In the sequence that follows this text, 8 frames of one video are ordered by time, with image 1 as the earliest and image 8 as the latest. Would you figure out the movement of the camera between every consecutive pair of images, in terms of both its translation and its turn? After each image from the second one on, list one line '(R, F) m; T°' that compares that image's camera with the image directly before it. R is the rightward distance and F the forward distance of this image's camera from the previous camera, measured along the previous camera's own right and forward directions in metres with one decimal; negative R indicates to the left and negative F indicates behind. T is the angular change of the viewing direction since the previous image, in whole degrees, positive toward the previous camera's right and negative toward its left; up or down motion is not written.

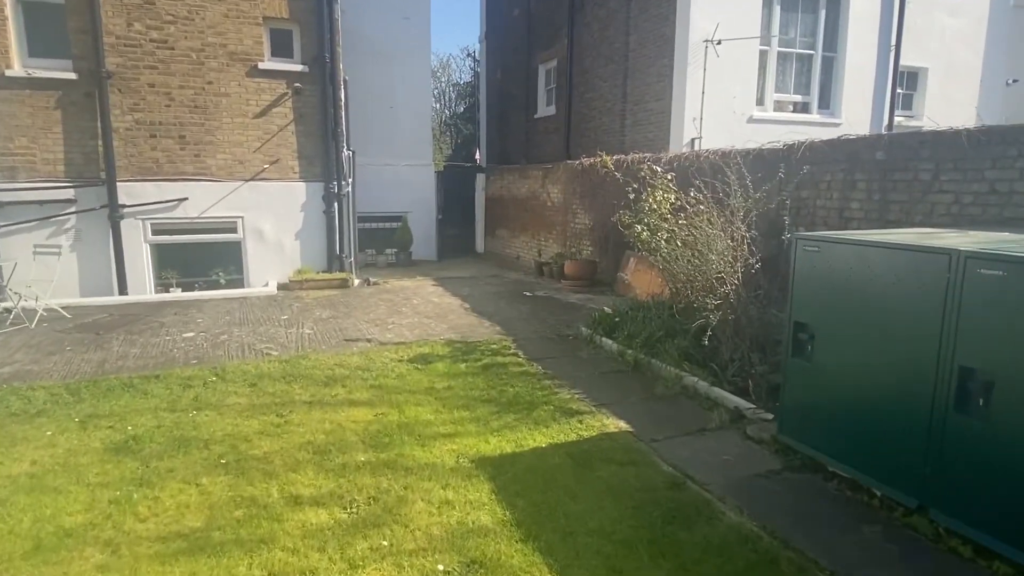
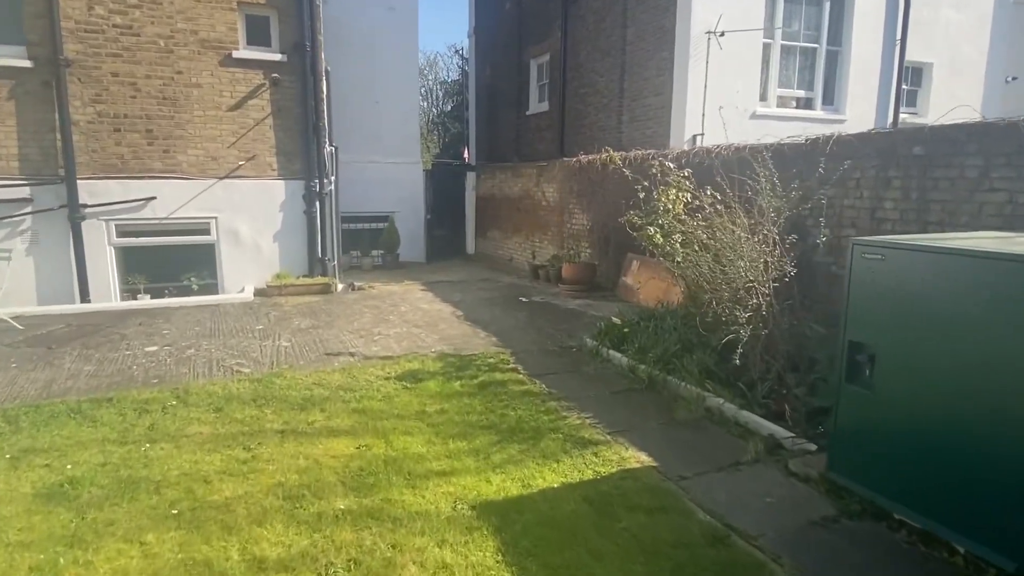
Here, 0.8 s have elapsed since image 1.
(-0.1, +0.6) m; +1°
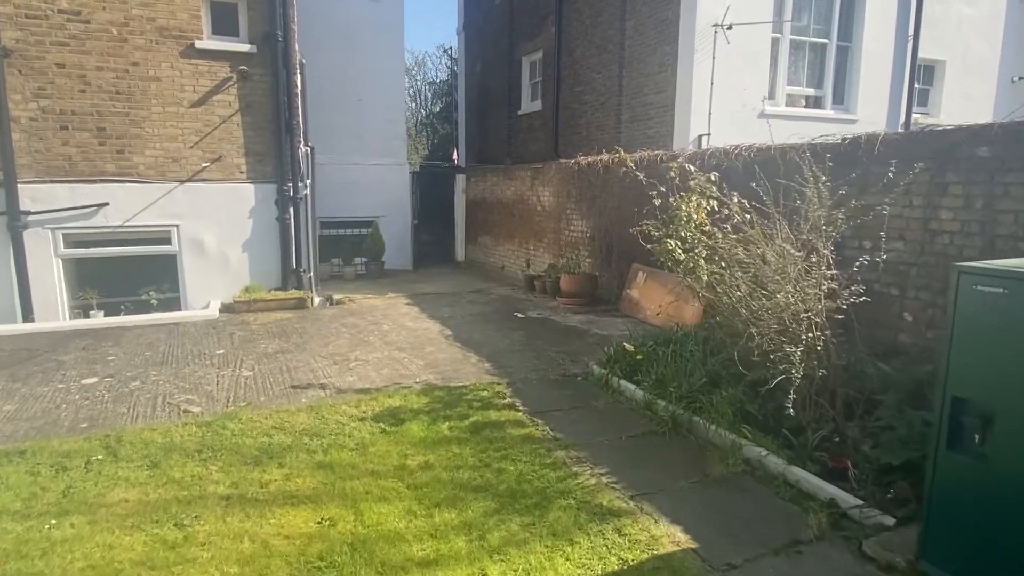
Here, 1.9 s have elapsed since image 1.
(-0.1, +0.8) m; +1°
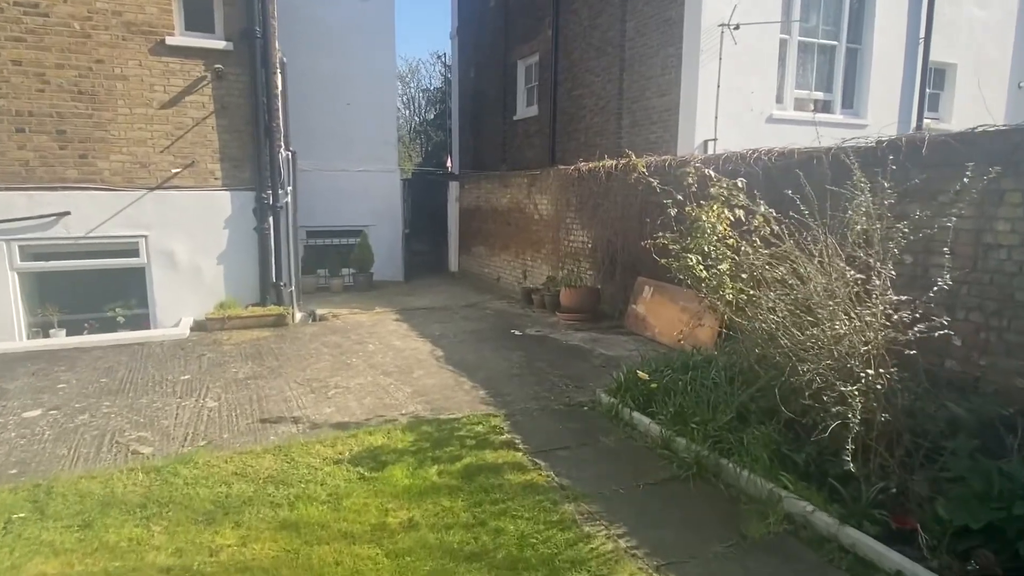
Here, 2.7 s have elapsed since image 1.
(0.0, +0.6) m; +1°
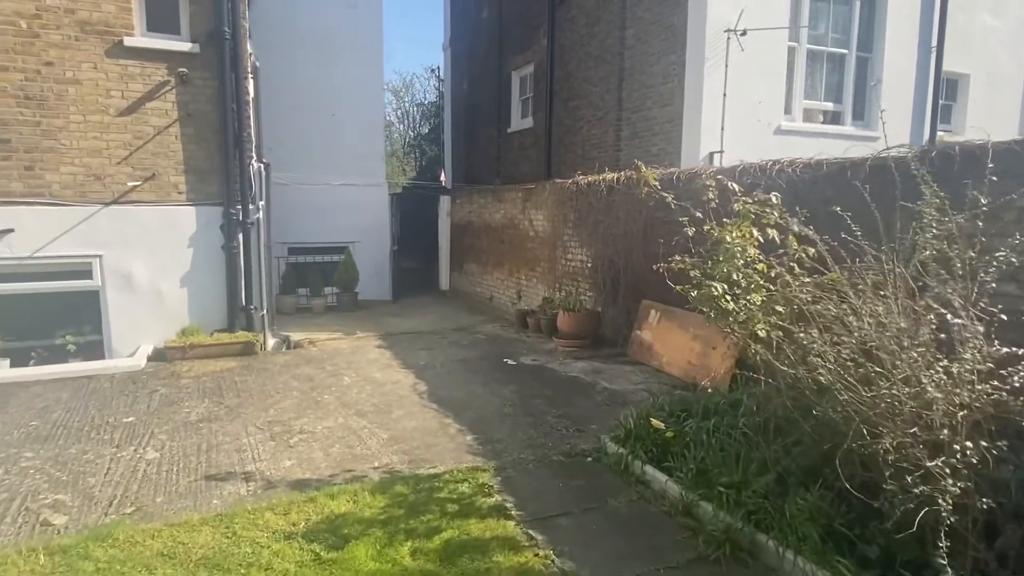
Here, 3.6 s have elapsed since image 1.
(0.0, +0.7) m; 0°
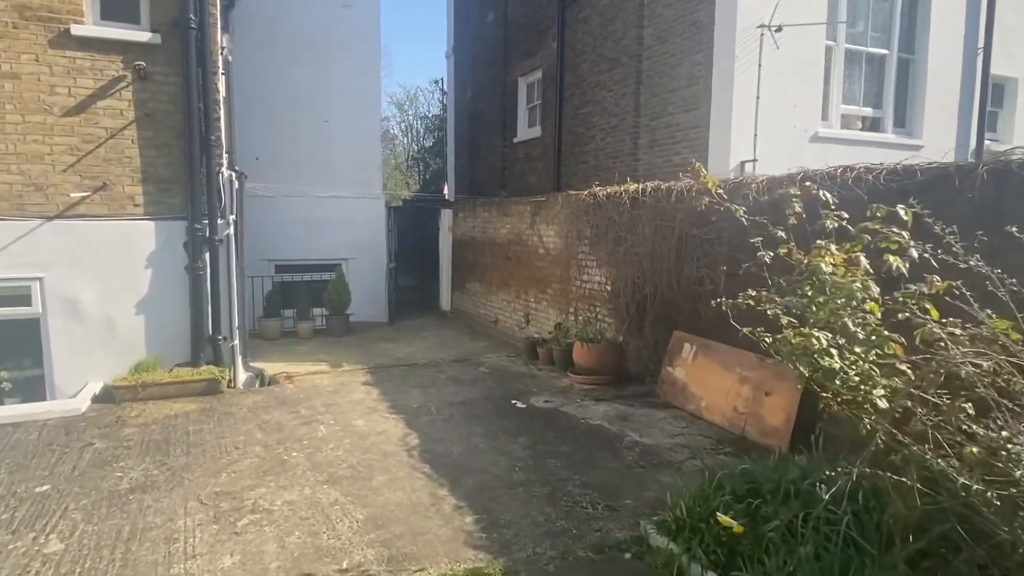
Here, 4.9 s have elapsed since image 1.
(-0.1, +1.0) m; 0°
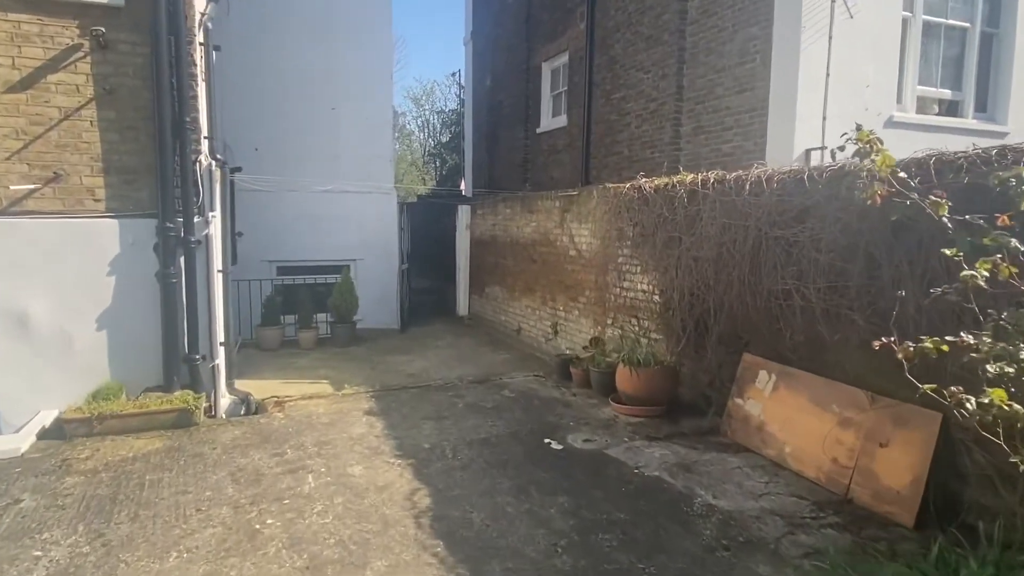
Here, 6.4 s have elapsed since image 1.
(-0.1, +1.1) m; -2°
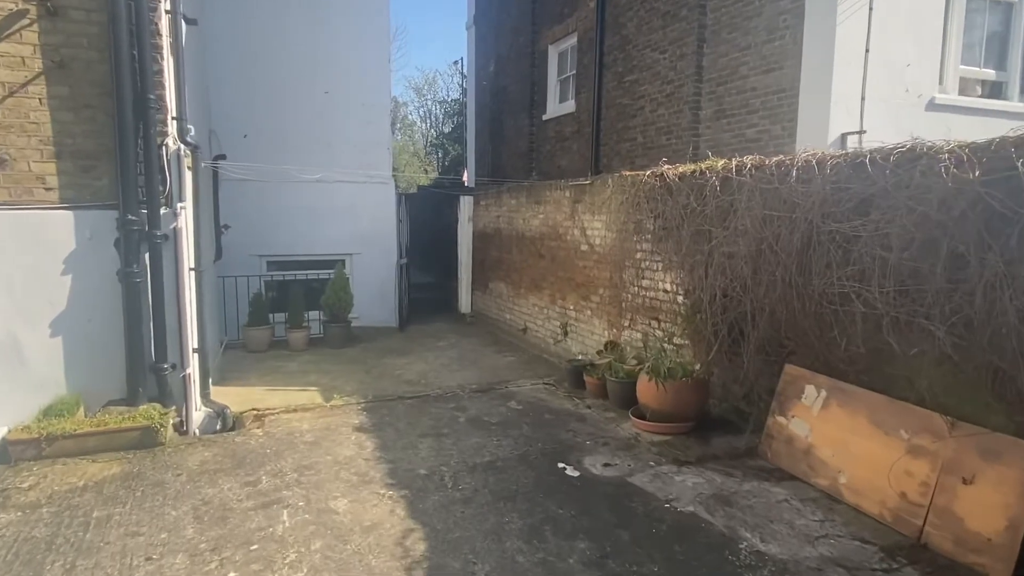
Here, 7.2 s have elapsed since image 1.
(0.0, +0.6) m; 0°
